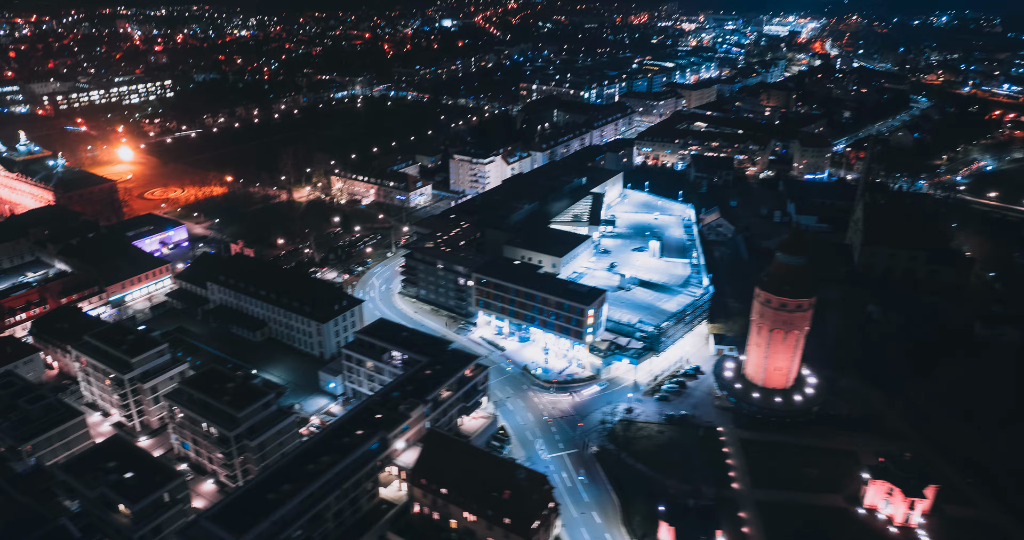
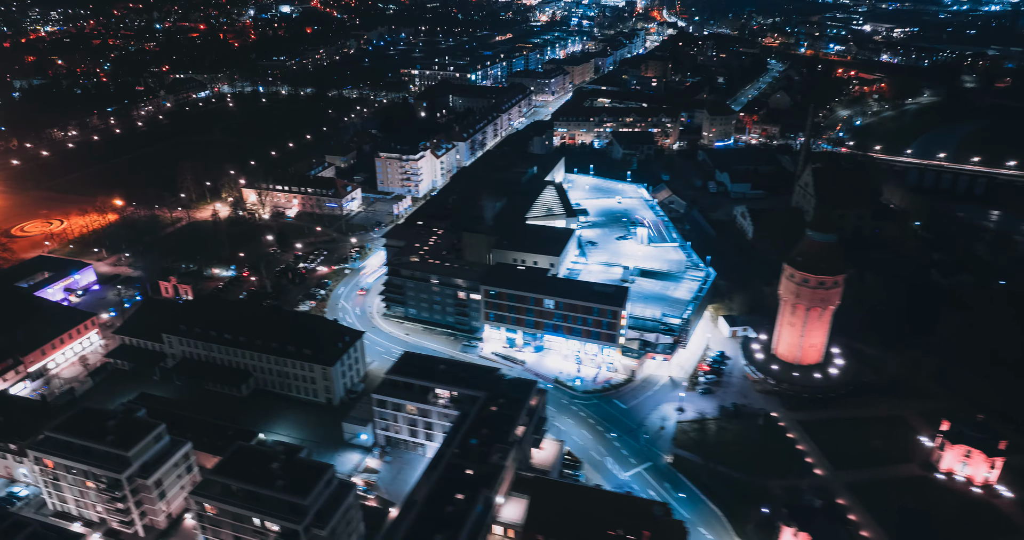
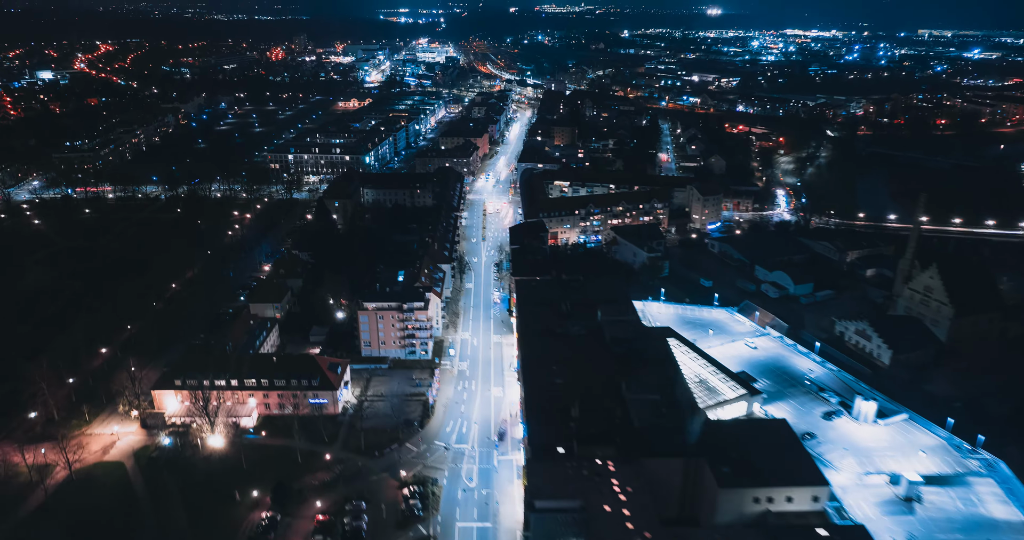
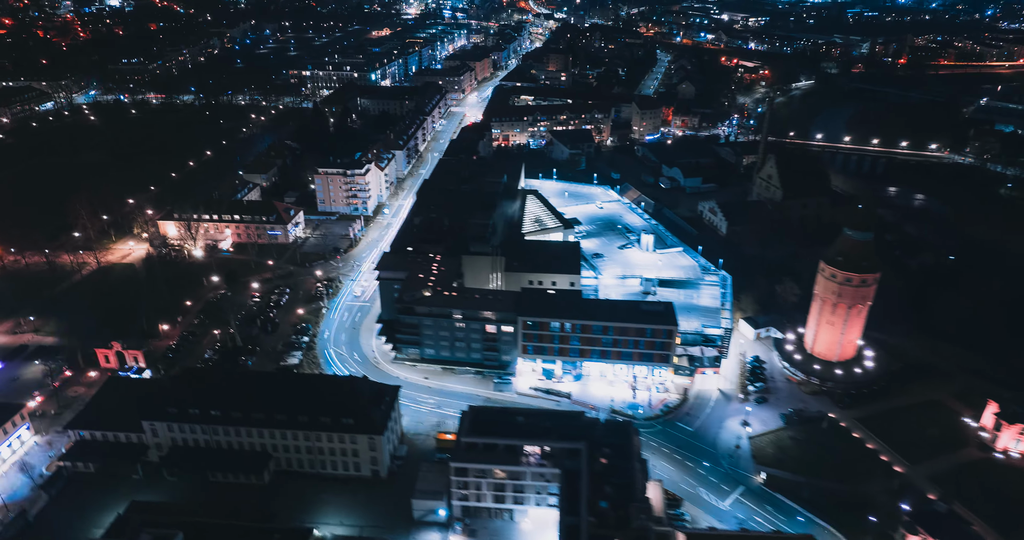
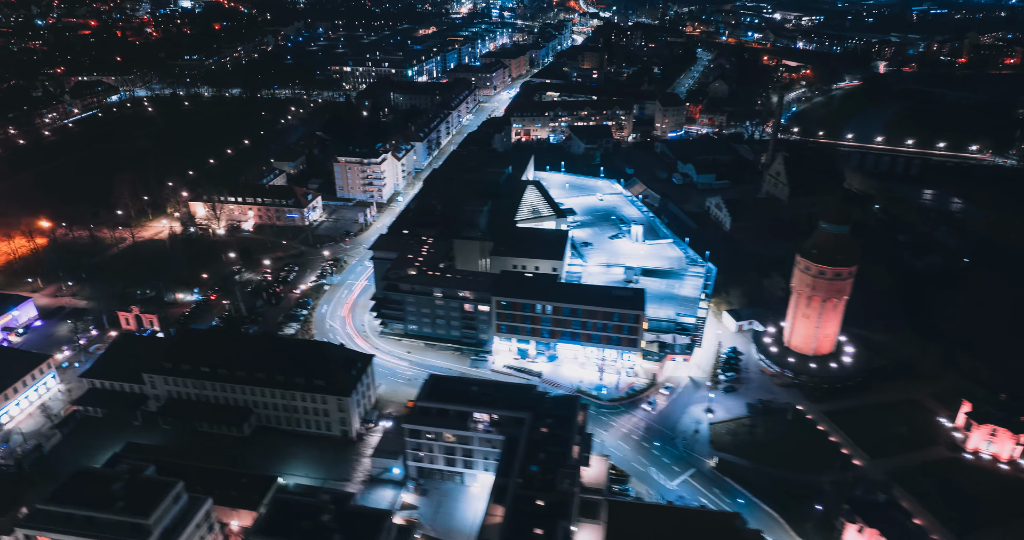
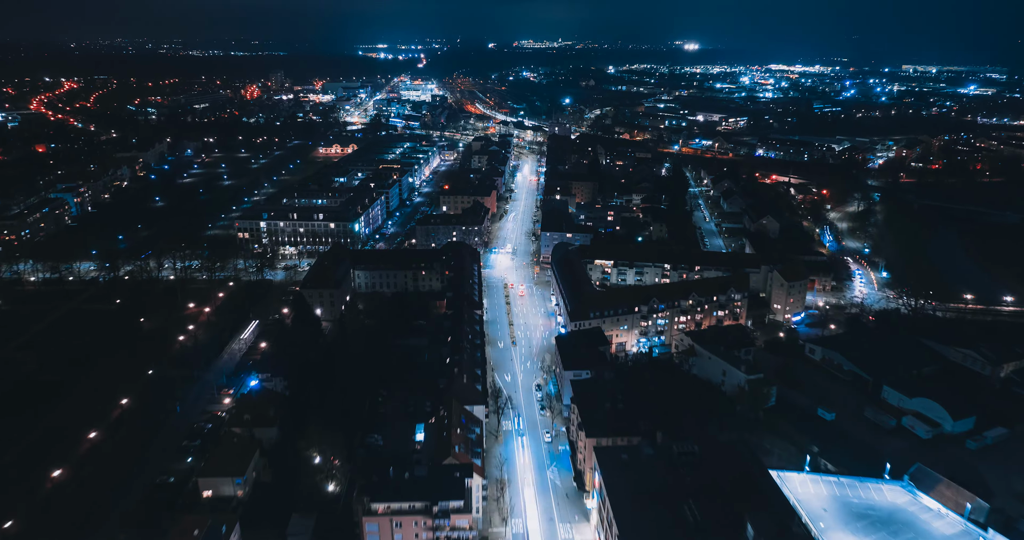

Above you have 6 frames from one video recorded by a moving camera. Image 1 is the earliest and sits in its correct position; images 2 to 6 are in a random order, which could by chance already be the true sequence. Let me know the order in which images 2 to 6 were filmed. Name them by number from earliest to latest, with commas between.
2, 5, 4, 3, 6
